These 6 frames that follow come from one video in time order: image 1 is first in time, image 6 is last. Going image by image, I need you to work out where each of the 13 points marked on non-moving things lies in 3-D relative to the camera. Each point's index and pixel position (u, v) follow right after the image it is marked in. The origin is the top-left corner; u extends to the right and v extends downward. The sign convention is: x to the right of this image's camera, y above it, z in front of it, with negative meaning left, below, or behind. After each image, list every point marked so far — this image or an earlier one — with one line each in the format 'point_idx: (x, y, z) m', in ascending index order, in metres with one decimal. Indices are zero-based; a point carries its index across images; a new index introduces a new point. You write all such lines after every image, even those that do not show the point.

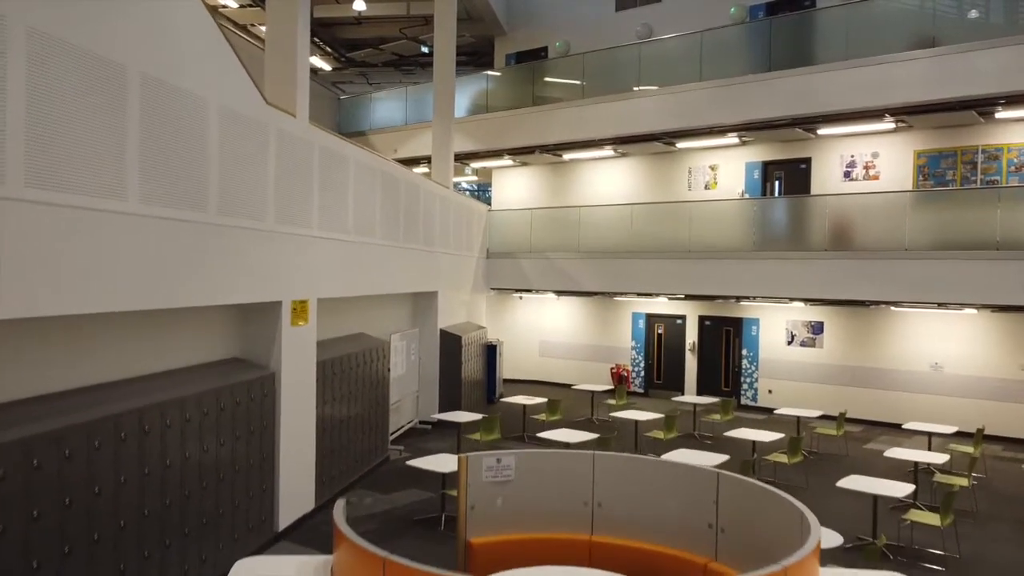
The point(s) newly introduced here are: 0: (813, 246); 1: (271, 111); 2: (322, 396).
0: (+5.5, +0.7, +11.7) m
1: (-2.4, +1.8, +6.4) m
2: (-2.3, -1.3, +7.7) m
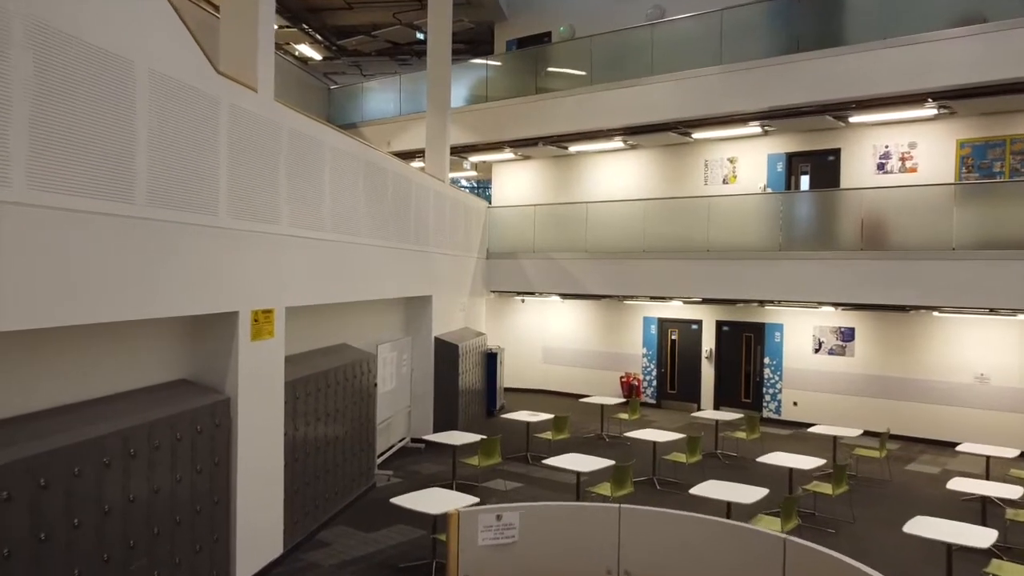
0: (+5.5, +0.7, +10.6) m
1: (-2.4, +1.7, +5.3) m
2: (-2.3, -1.4, +6.6) m
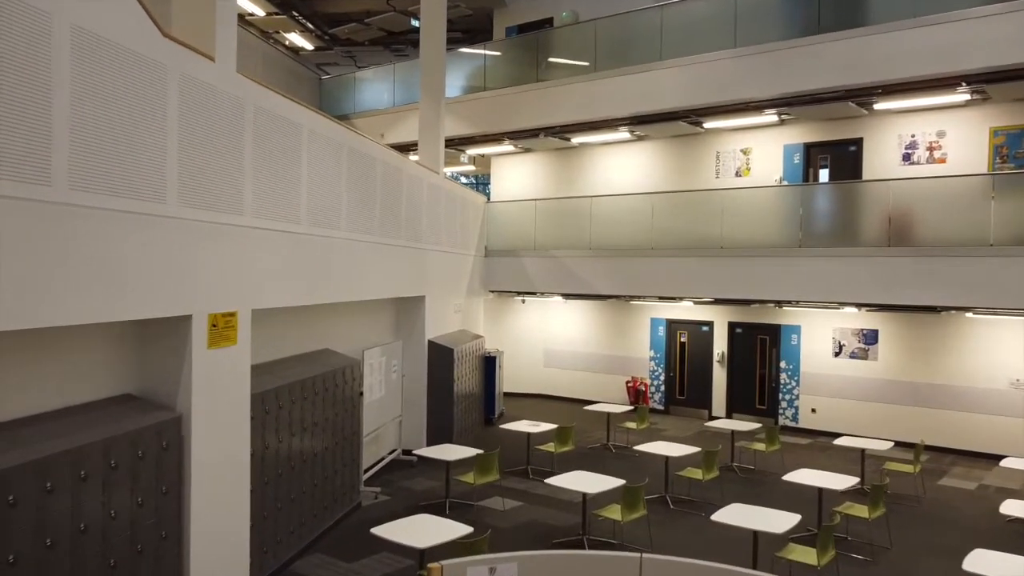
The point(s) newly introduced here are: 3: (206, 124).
0: (+5.5, +0.7, +9.8) m
1: (-2.4, +1.7, +4.5) m
2: (-2.3, -1.4, +5.9) m
3: (-2.3, +1.3, +4.8) m
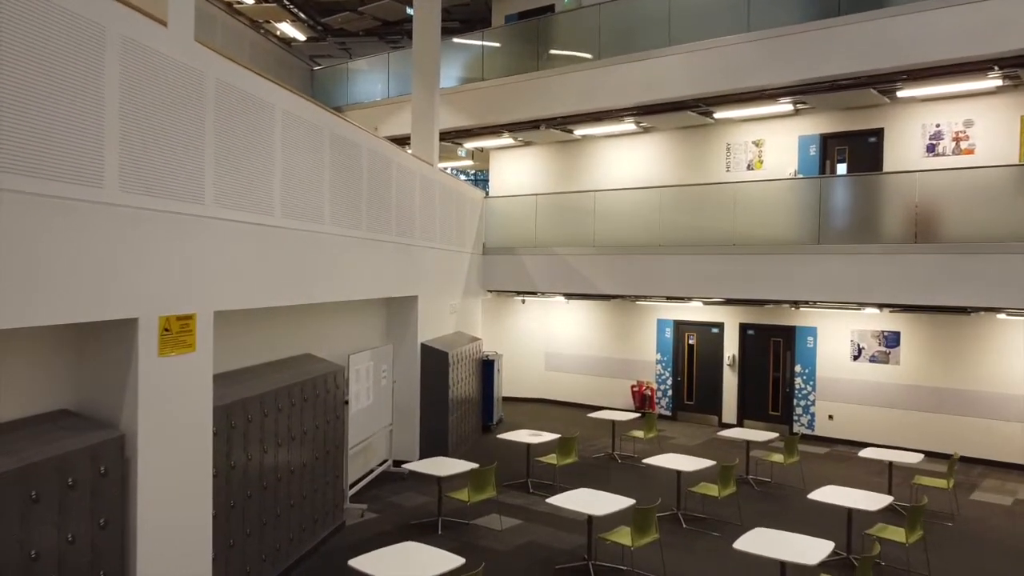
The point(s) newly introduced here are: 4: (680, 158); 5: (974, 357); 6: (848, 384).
0: (+5.5, +0.7, +9.2) m
1: (-2.5, +1.7, +3.9) m
2: (-2.3, -1.4, +5.2) m
3: (-2.4, +1.3, +4.2) m
4: (+3.3, +2.5, +12.4) m
5: (+7.2, -1.1, +9.8) m
6: (+5.7, -1.6, +10.7) m
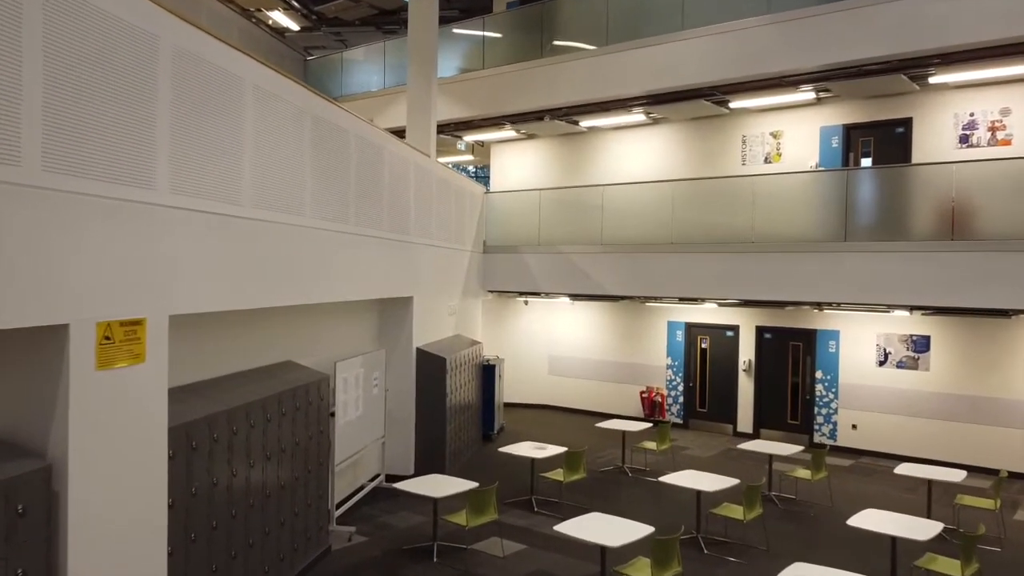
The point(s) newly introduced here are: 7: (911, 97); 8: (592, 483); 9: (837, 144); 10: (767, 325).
0: (+5.5, +0.7, +8.5) m
1: (-2.4, +1.7, +3.2) m
2: (-2.3, -1.4, +4.6) m
3: (-2.3, +1.3, +3.5) m
4: (+3.3, +2.5, +11.7) m
5: (+7.2, -1.1, +9.1) m
6: (+5.7, -1.6, +10.1) m
7: (+6.2, +3.0, +9.9) m
8: (+1.0, -2.5, +8.2) m
9: (+5.3, +2.4, +10.5) m
10: (+4.4, -0.6, +11.0) m
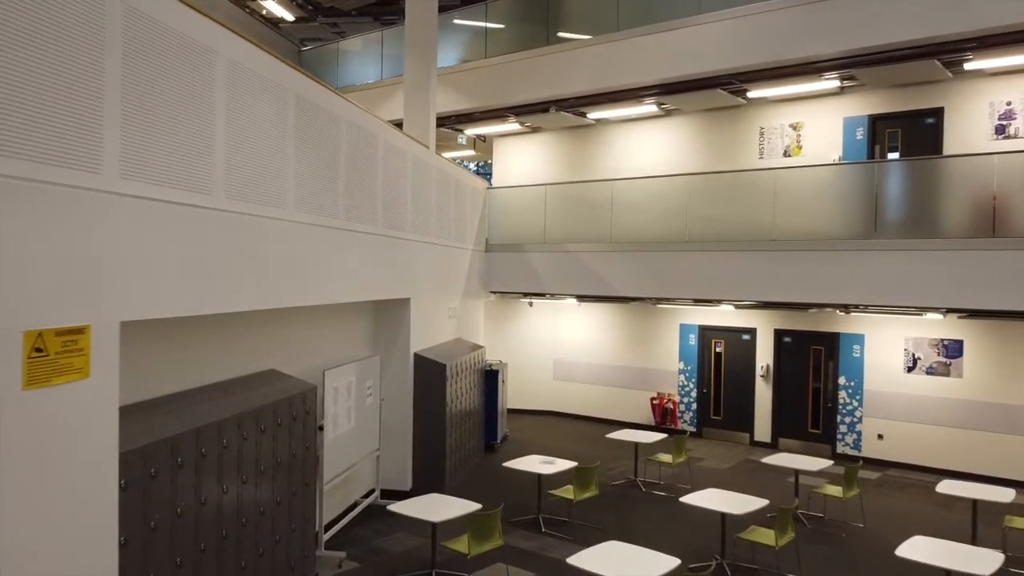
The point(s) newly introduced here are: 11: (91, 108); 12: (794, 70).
0: (+5.6, +0.7, +7.9) m
1: (-2.4, +1.7, +2.6) m
2: (-2.2, -1.4, +4.0) m
3: (-2.3, +1.3, +2.9) m
4: (+3.4, +2.5, +11.1) m
5: (+7.3, -1.1, +8.5) m
6: (+5.8, -1.7, +9.5) m
7: (+6.3, +3.0, +9.2) m
8: (+1.1, -2.5, +7.6) m
9: (+5.4, +2.4, +9.8) m
10: (+4.5, -0.7, +10.4) m
11: (-2.2, +0.9, +3.3) m
12: (+4.1, +3.2, +9.2) m
